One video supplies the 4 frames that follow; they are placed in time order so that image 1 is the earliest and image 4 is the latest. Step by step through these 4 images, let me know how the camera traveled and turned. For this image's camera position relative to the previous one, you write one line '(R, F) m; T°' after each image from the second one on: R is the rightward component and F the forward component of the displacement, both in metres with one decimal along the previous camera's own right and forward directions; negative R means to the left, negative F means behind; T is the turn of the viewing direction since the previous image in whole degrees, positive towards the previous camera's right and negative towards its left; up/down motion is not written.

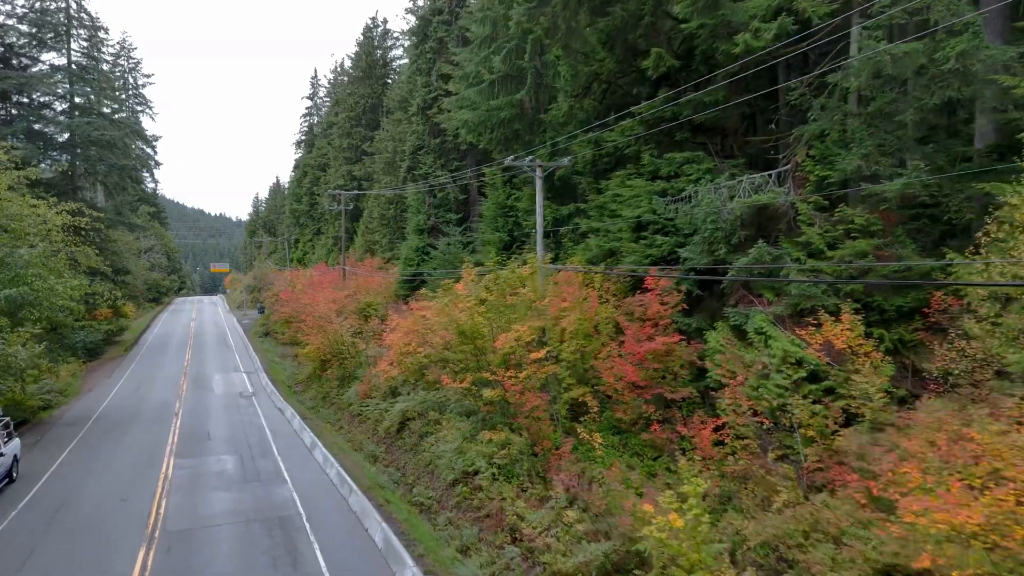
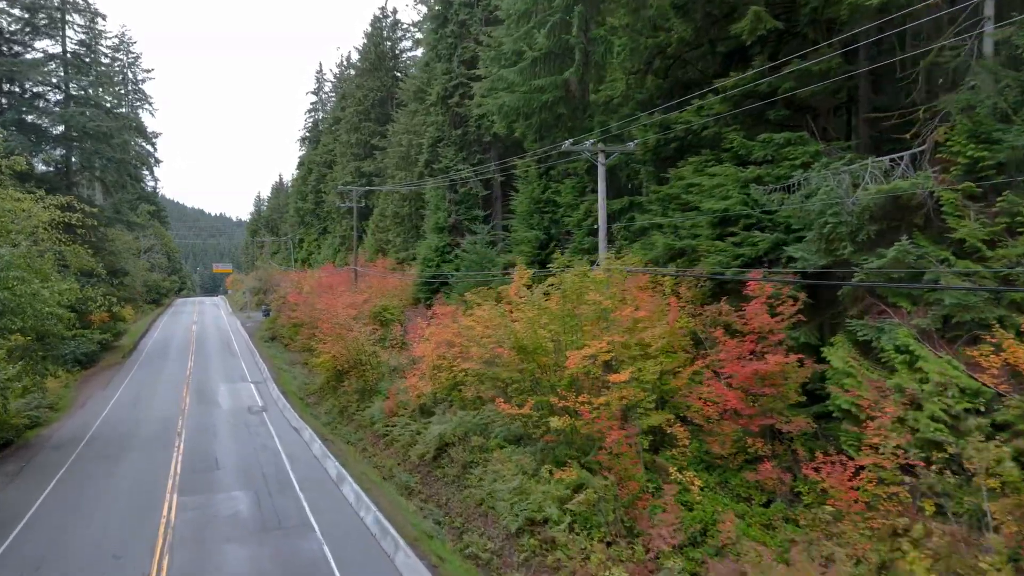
(-1.3, +2.5) m; 0°
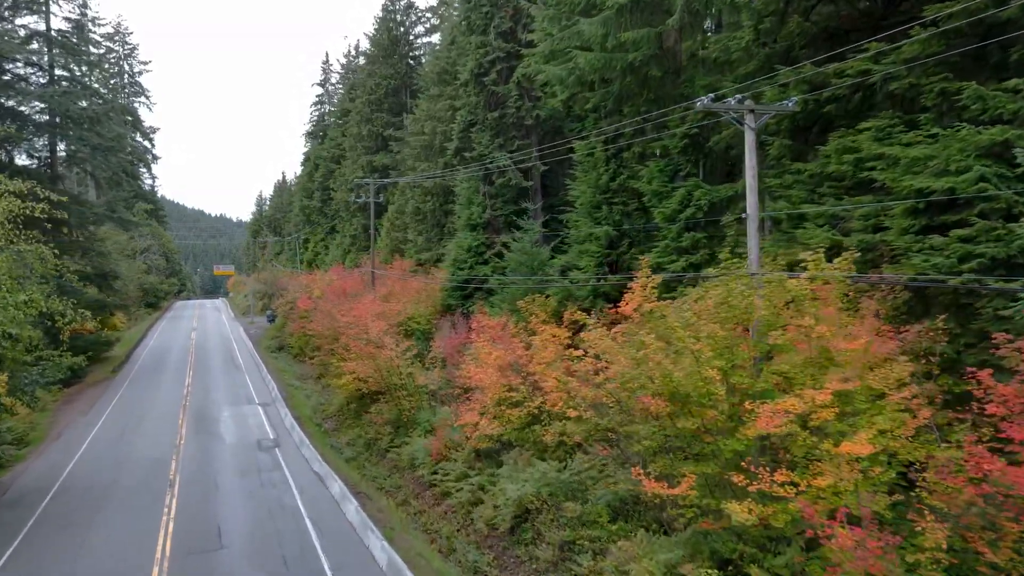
(-1.8, +4.2) m; 0°
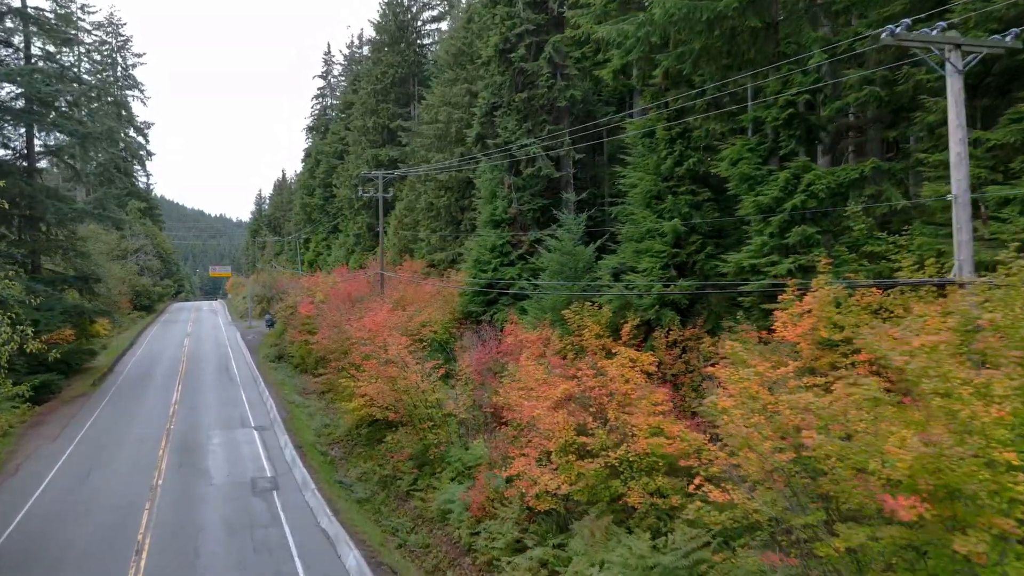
(-1.1, +3.4) m; 0°
